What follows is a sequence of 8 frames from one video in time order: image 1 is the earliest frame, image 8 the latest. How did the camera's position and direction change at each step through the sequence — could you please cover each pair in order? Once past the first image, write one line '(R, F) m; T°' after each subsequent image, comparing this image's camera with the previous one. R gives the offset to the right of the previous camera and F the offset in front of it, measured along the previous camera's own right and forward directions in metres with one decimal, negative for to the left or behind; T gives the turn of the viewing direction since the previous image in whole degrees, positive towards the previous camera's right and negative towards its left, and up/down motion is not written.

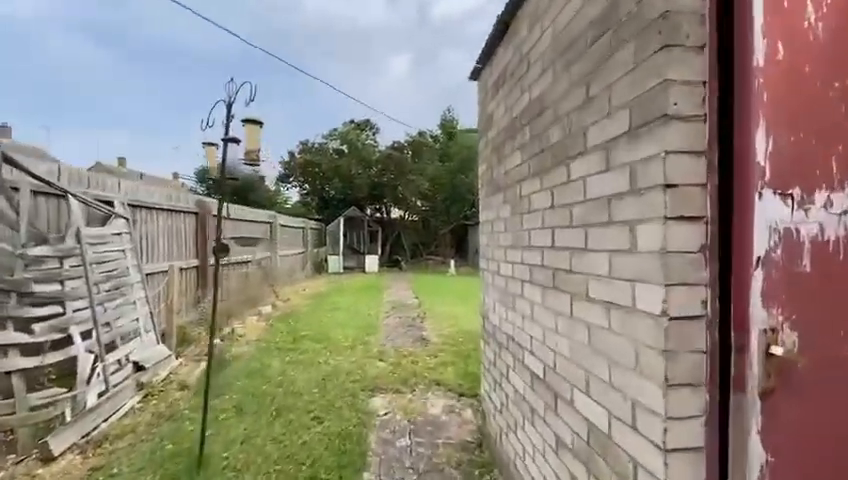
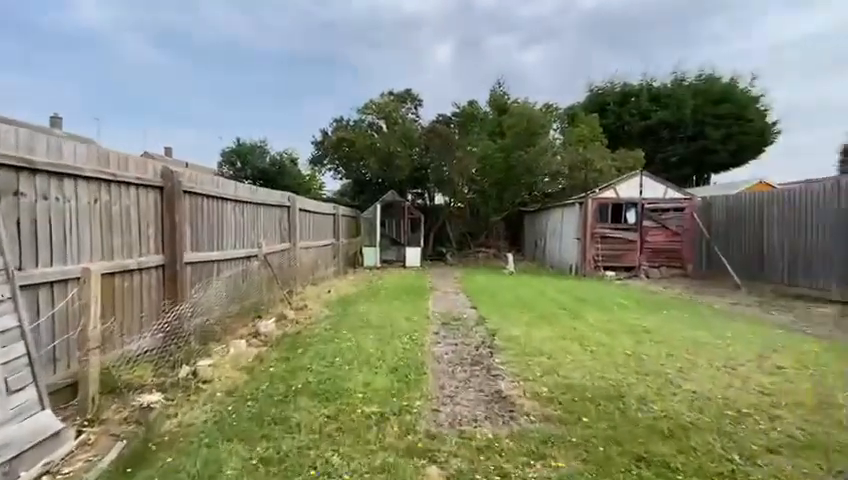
(-0.4, +2.7) m; -6°
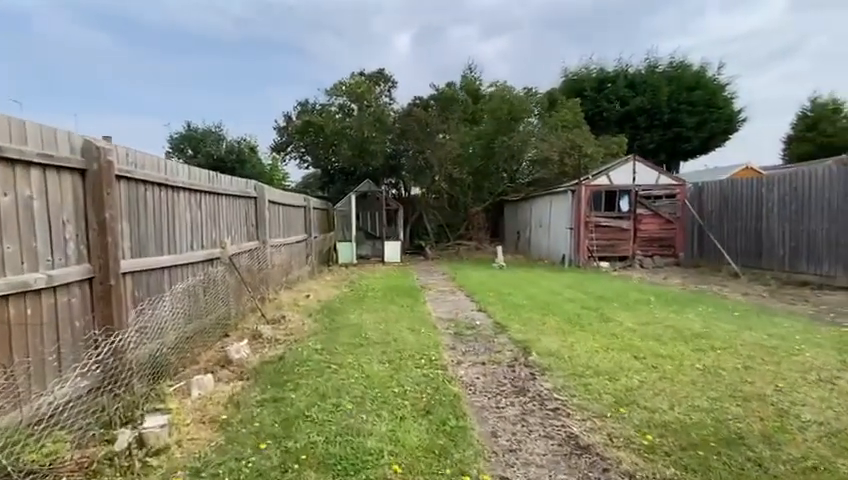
(-0.6, +1.1) m; +5°
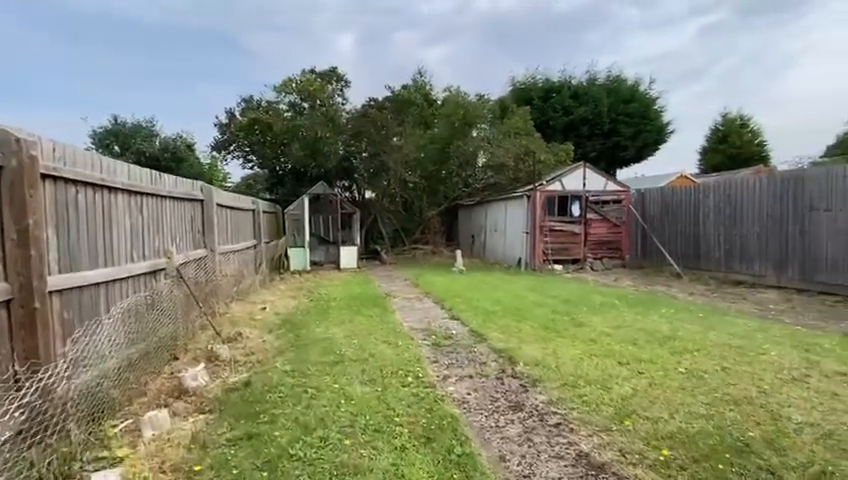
(-0.4, +0.3) m; +8°
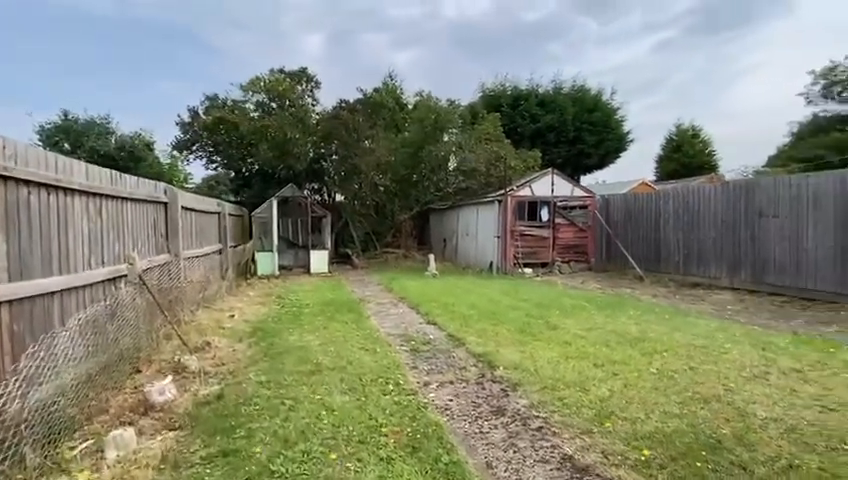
(-0.1, 0.0) m; +5°
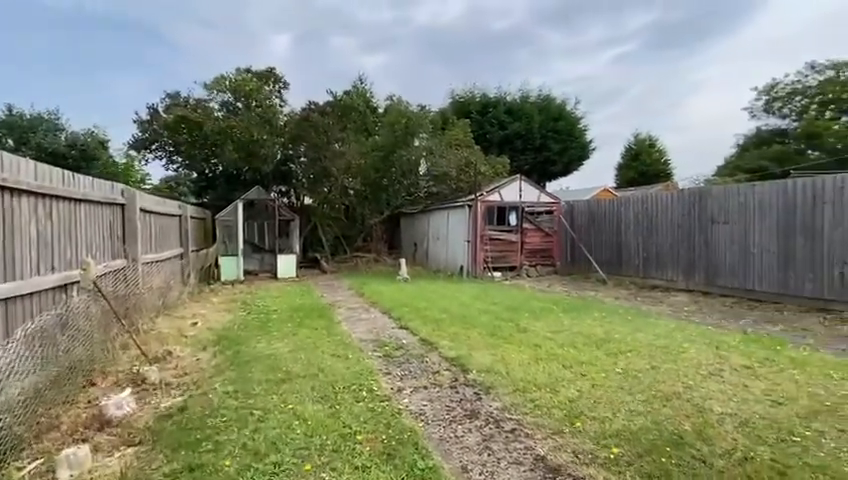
(0.0, 0.0) m; +4°
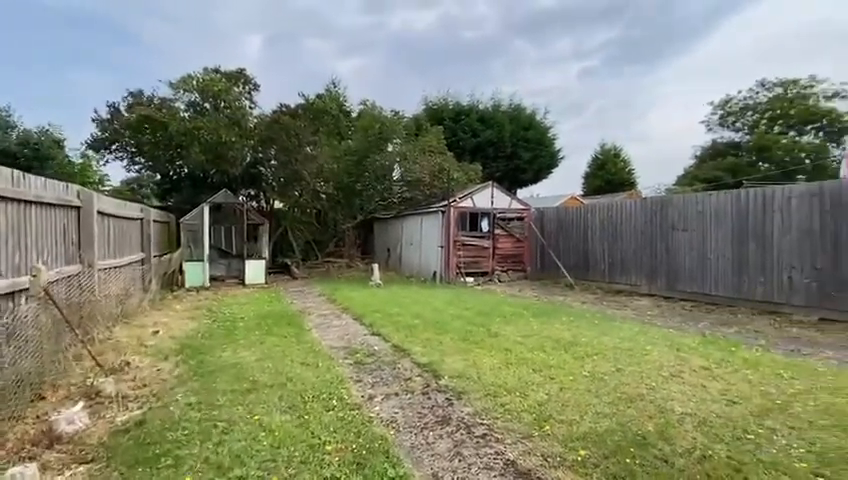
(0.0, 0.0) m; +4°
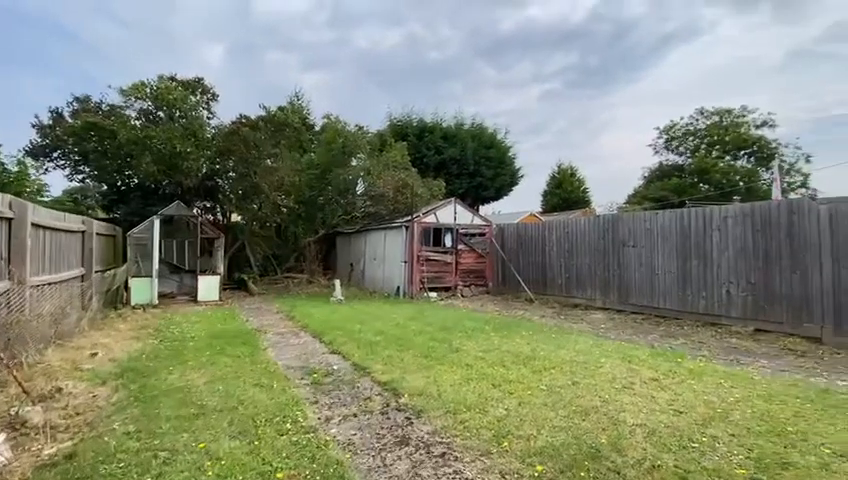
(0.0, 0.0) m; +5°
